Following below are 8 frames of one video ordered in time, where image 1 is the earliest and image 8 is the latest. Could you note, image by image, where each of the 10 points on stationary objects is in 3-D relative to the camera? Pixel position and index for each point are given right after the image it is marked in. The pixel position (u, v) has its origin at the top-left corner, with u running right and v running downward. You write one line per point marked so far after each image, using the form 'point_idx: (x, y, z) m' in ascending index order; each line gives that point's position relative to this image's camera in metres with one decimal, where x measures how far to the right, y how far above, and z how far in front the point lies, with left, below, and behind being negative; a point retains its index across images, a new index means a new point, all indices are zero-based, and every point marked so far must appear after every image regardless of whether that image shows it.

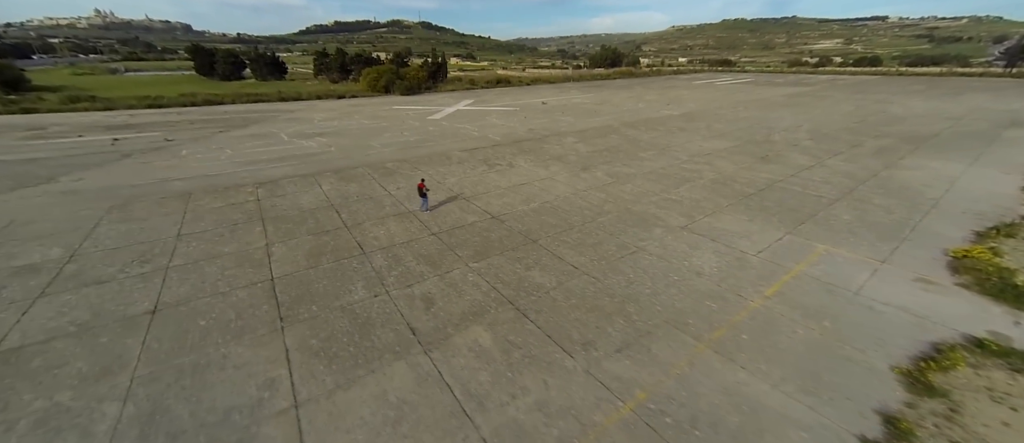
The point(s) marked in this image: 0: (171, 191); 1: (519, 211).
0: (-6.6, +0.6, +6.6) m
1: (+0.1, +0.2, +5.8) m
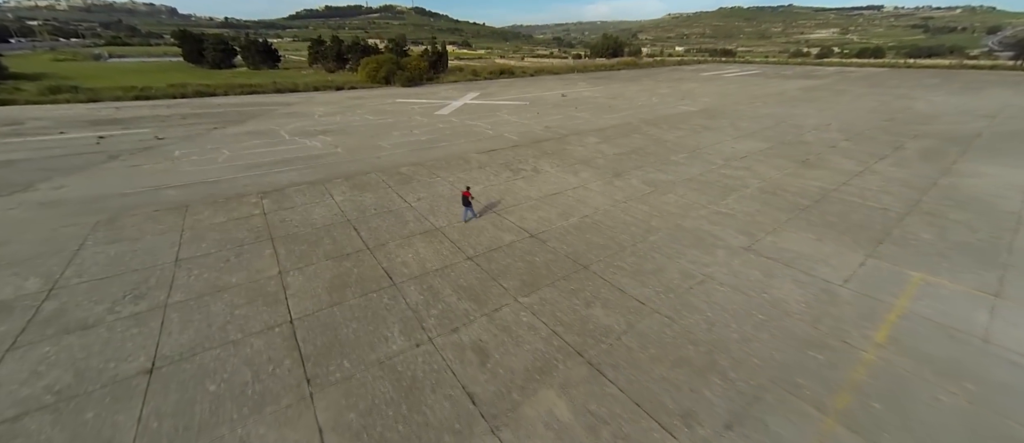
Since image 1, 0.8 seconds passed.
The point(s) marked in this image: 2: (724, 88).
0: (-6.0, +0.4, +5.9) m
1: (+0.7, -0.1, +5.2) m
2: (+12.0, +7.4, +19.5) m
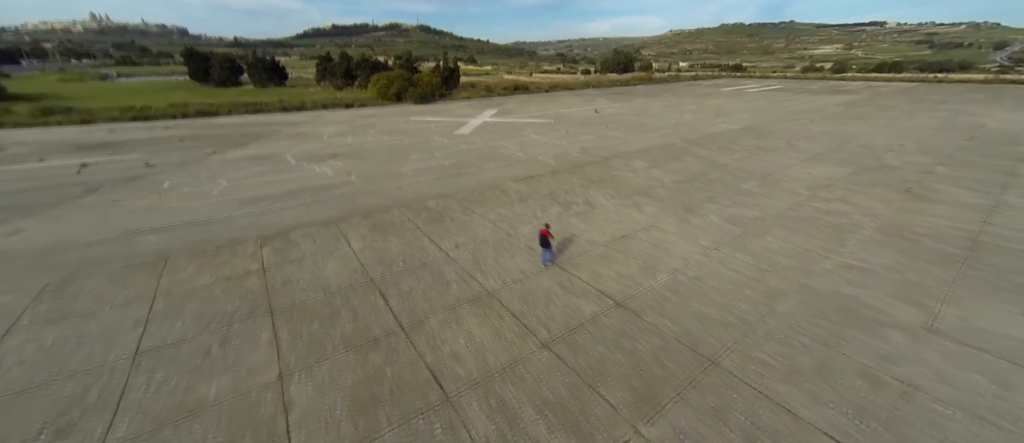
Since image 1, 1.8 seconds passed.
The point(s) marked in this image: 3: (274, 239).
0: (-5.1, -0.4, +4.7) m
1: (+1.6, -0.8, +3.9) m
2: (+13.0, +6.2, +18.3) m
3: (-3.5, -0.3, +5.0) m
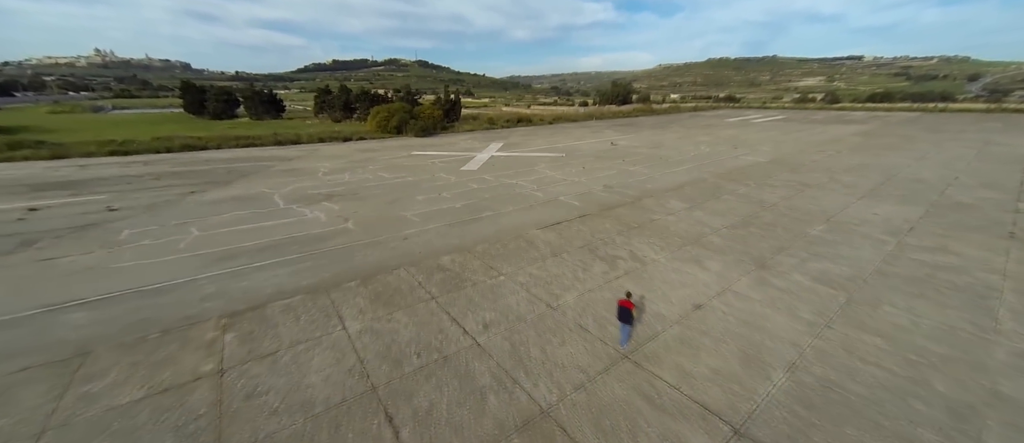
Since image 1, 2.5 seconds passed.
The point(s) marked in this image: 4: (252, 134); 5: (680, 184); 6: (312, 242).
0: (-4.6, -1.2, +3.5) m
1: (+2.1, -1.5, +2.7) m
2: (+13.3, +4.4, +17.8) m
3: (-3.0, -1.1, +3.8) m
4: (-13.8, +4.6, +18.2) m
5: (+4.6, +1.0, +9.5) m
6: (-3.5, -0.3, +6.0) m
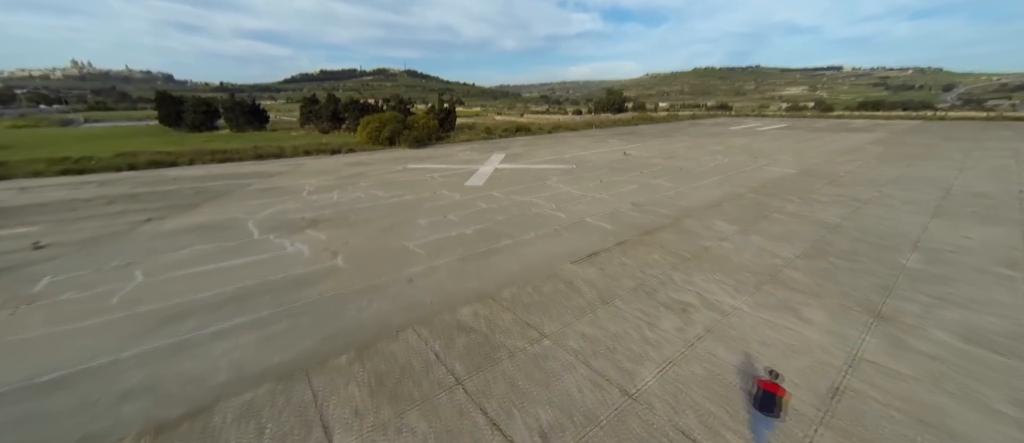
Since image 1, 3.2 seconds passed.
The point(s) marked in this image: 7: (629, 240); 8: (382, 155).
0: (-4.0, -1.7, +2.1) m
1: (+2.7, -1.9, +1.5) m
2: (+13.3, +3.8, +17.0) m
3: (-2.4, -1.6, +2.5) m
4: (-13.7, +3.6, +16.7) m
5: (+5.0, +0.5, +8.4) m
6: (-3.0, -0.9, +4.7) m
7: (+2.1, -0.3, +6.3) m
8: (-6.4, +3.3, +17.0) m
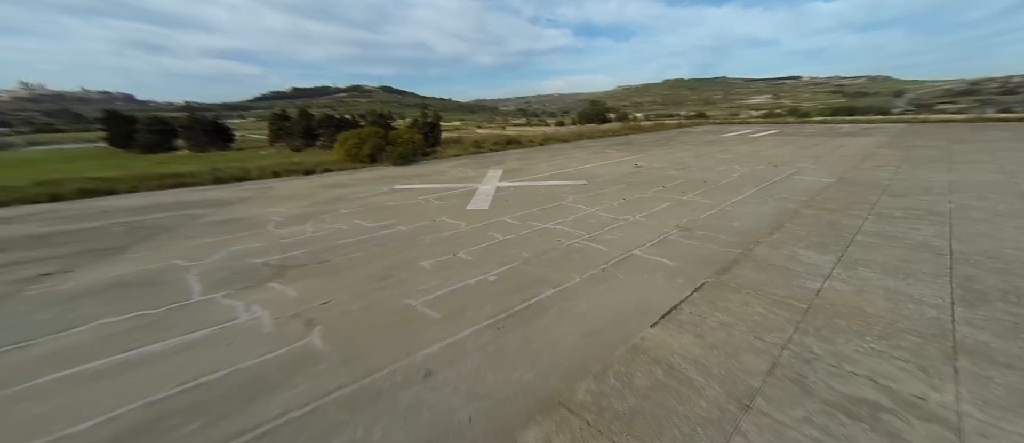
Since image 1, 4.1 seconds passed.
0: (-3.2, -2.3, +0.2) m
1: (+3.6, -2.2, 0.0) m
2: (+13.2, +3.3, +16.2) m
3: (-1.6, -2.1, +0.7) m
4: (-13.8, +2.1, +14.5) m
5: (+5.4, 0.0, +7.1) m
6: (-2.3, -1.5, +2.9) m
7: (+2.7, -0.8, +4.8) m
8: (-6.5, +2.1, +15.2) m
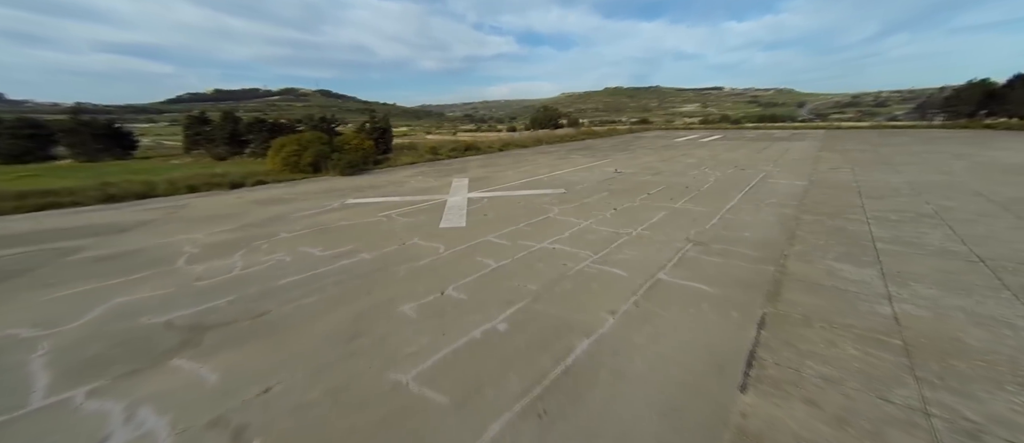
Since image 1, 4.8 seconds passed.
0: (-2.2, -2.6, -1.4) m
1: (+4.5, -2.3, -0.7) m
2: (+11.5, +3.3, +16.8) m
3: (-0.7, -2.4, -0.7) m
4: (-14.8, +1.1, +11.3) m
5: (+5.2, -0.1, +6.6) m
6: (-1.8, -1.9, +1.4) m
7: (+3.0, -1.0, +3.9) m
8: (-7.8, +1.3, +13.0) m
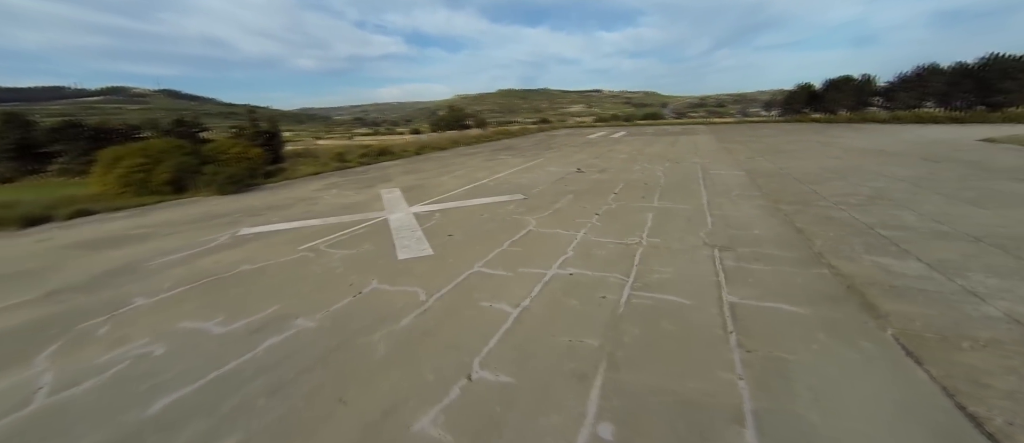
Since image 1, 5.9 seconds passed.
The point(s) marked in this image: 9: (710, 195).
0: (+0.3, -3.0, -3.3) m
1: (+6.5, -2.1, -0.9) m
2: (+8.3, +3.8, +17.8) m
3: (+1.5, -2.7, -2.3) m
4: (-15.5, -0.6, +5.7) m
5: (+5.1, 0.0, +6.3) m
6: (-0.1, -2.3, -0.5) m
7: (+3.7, -1.1, +3.2) m
8: (-9.2, +0.2, +9.1) m
9: (+5.3, +0.8, +9.0) m
